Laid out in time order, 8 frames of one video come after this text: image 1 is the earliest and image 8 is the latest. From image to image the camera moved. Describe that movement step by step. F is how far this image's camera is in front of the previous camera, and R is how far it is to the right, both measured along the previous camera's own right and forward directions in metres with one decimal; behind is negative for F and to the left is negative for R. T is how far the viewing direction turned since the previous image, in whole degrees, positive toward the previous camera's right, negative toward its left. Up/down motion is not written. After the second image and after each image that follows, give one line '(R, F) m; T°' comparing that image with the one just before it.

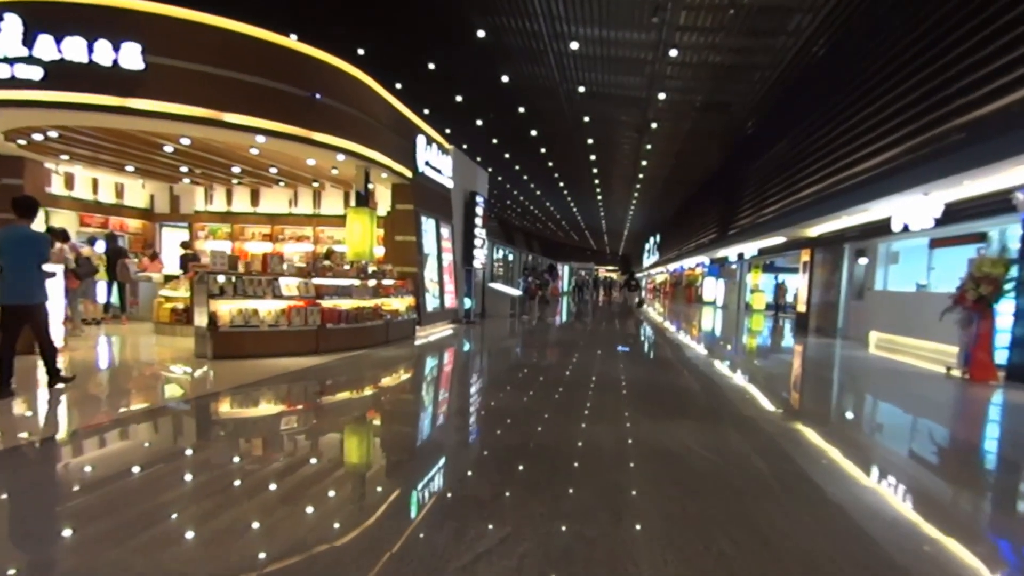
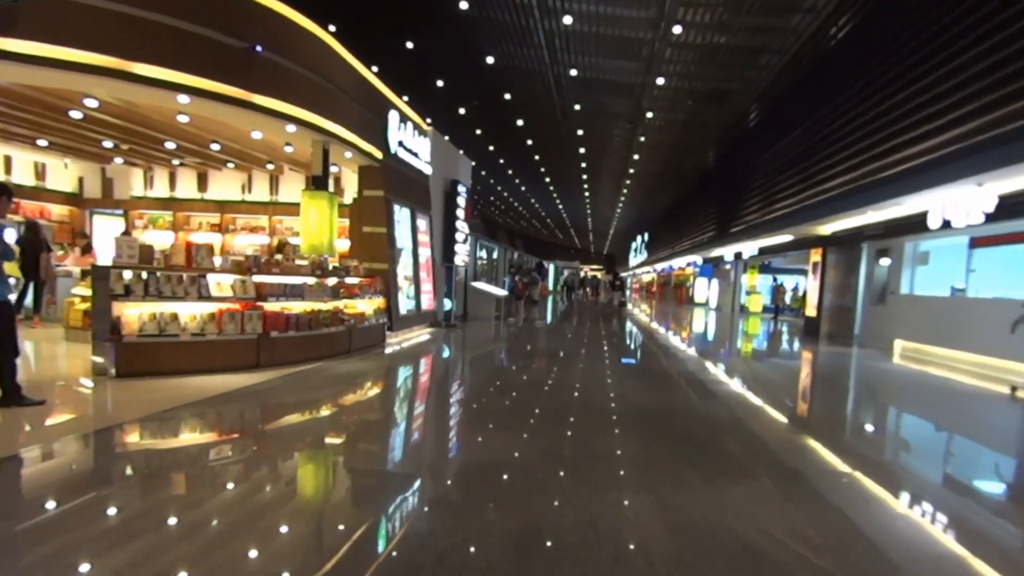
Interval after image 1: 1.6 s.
(0.0, +0.9) m; +2°
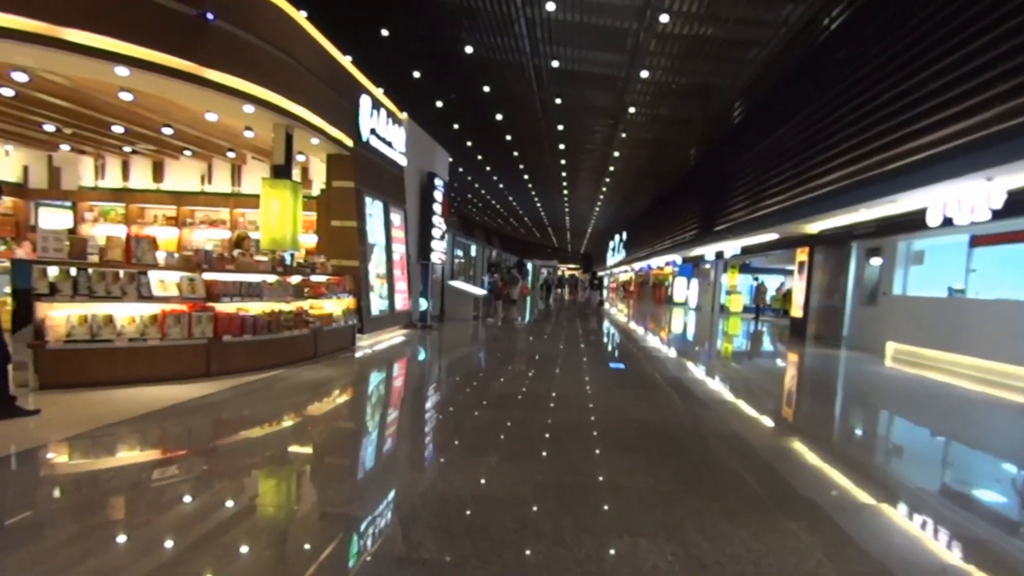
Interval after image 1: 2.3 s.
(0.0, +0.4) m; +2°
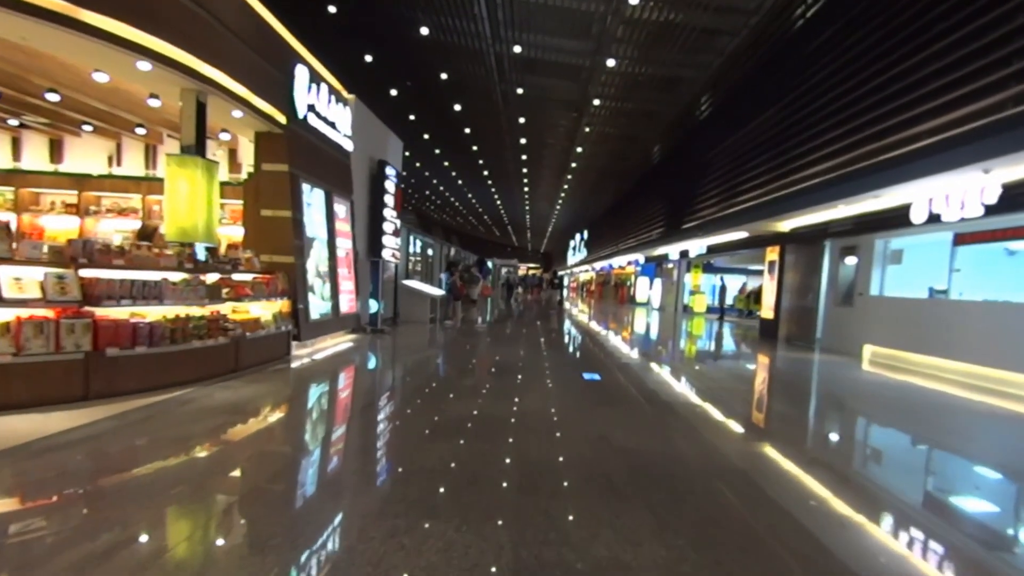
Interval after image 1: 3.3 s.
(0.0, +0.6) m; +4°
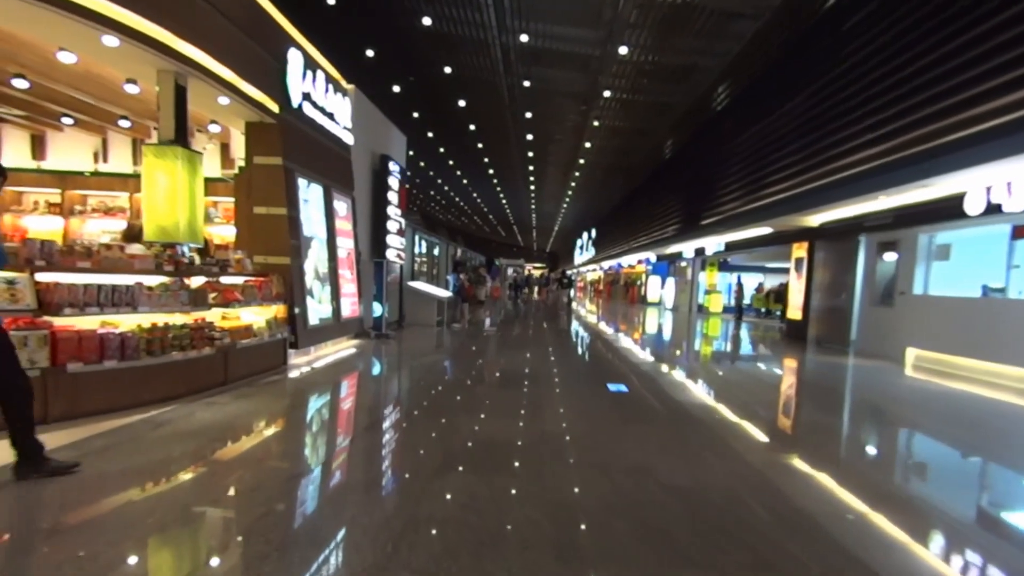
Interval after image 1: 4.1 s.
(-0.1, +0.4) m; -1°
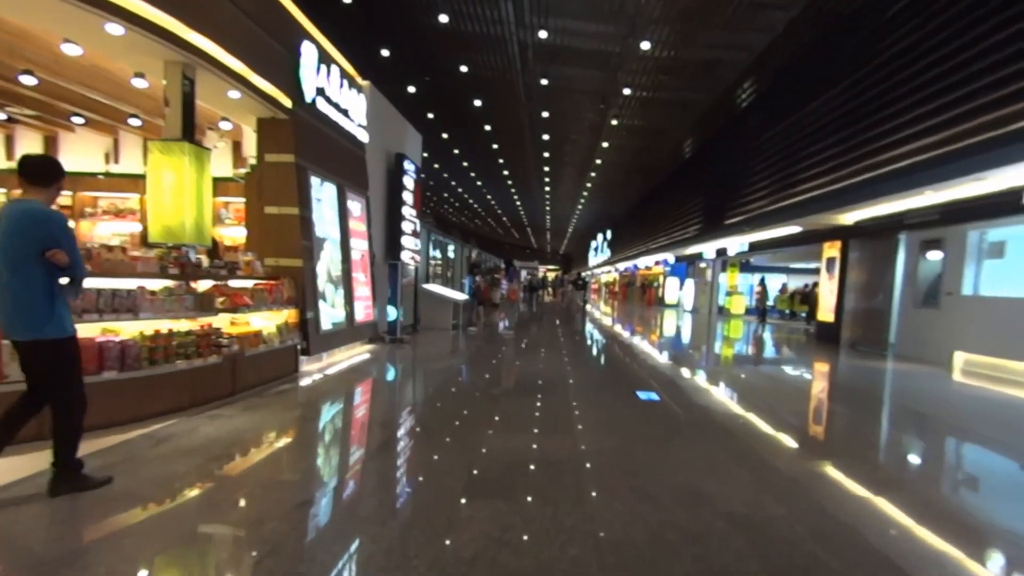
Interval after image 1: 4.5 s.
(-0.1, +0.2) m; -1°
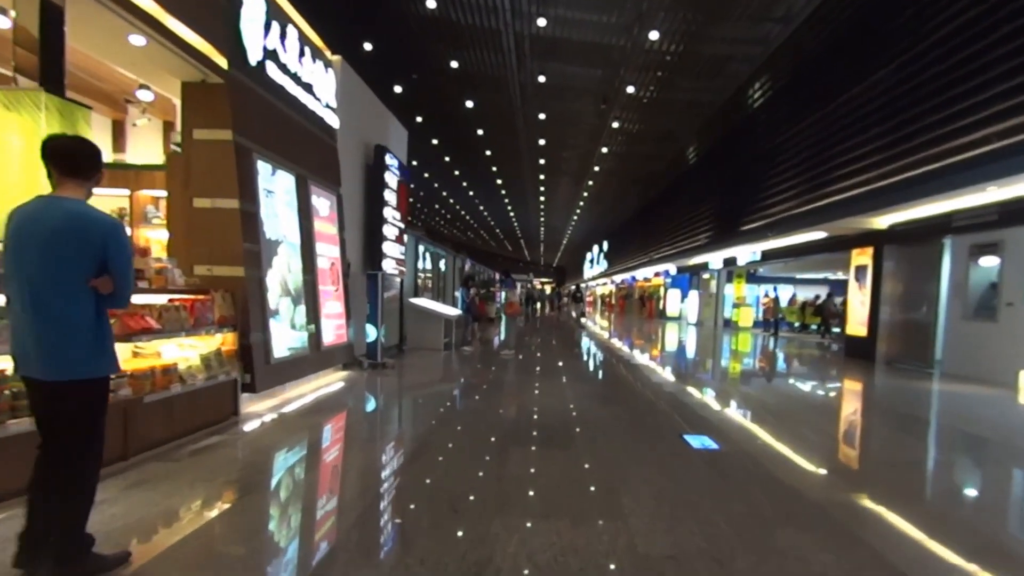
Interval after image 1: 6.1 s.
(-0.1, +0.9) m; +1°
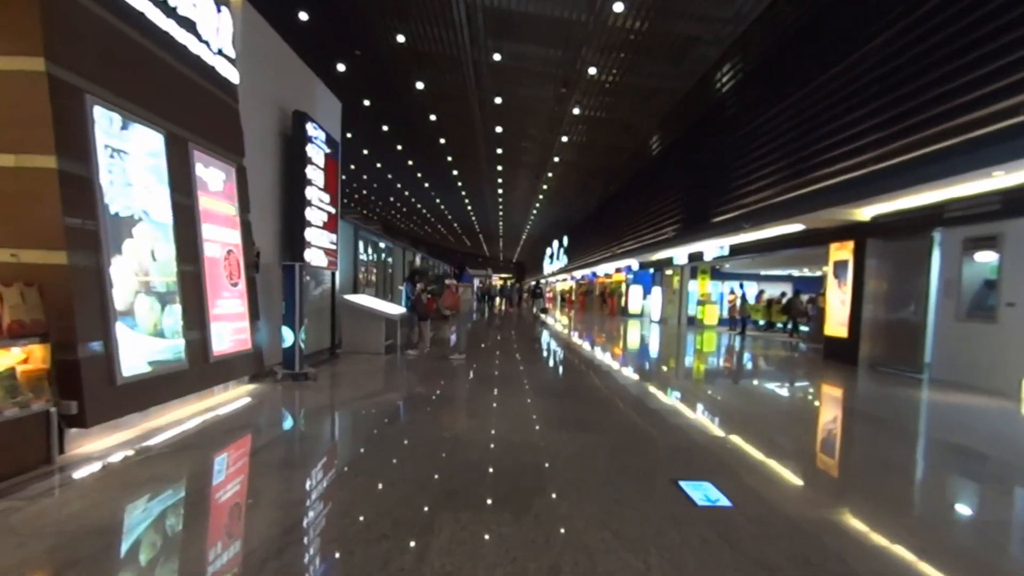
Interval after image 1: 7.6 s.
(+0.1, +0.7) m; +4°
